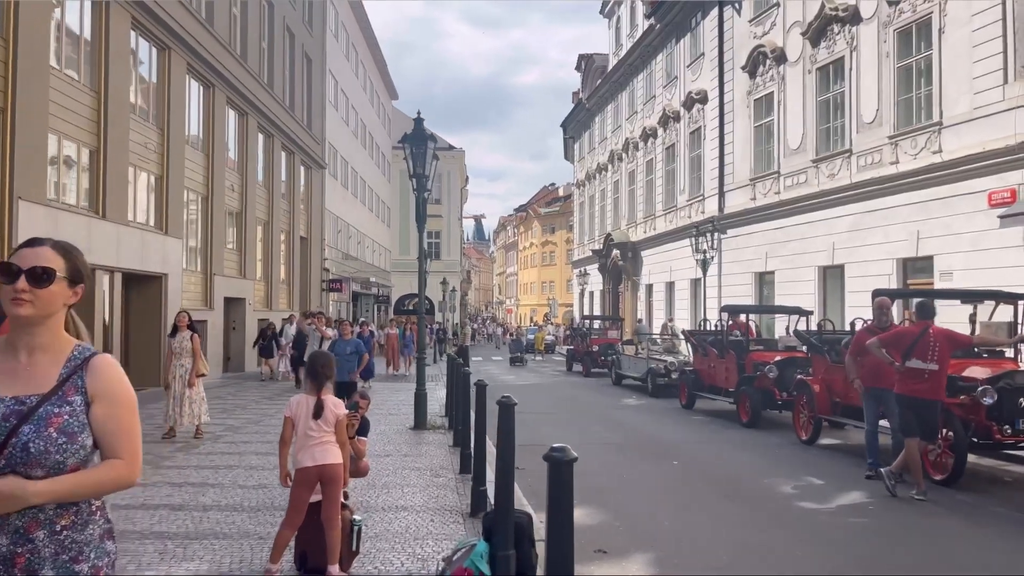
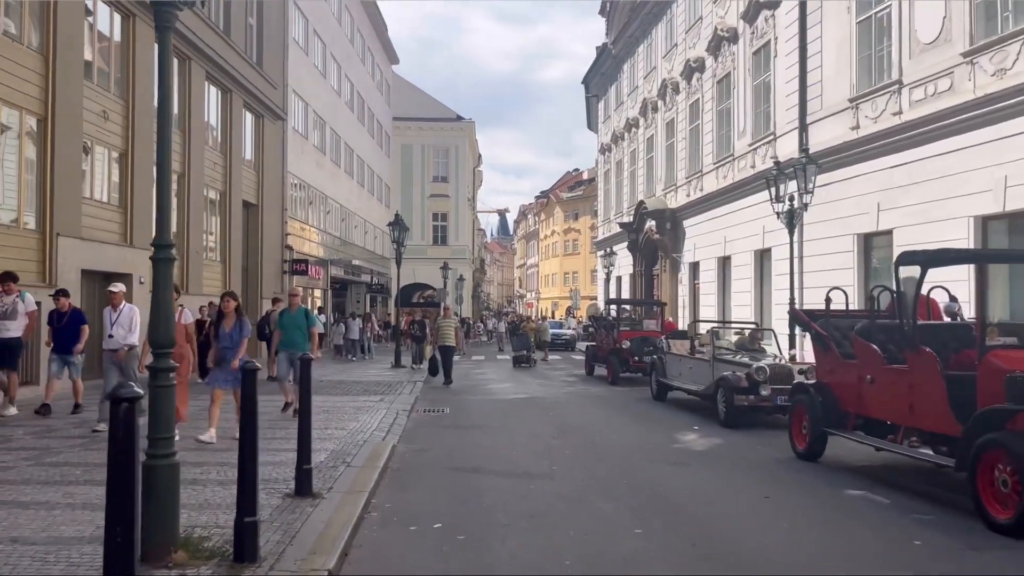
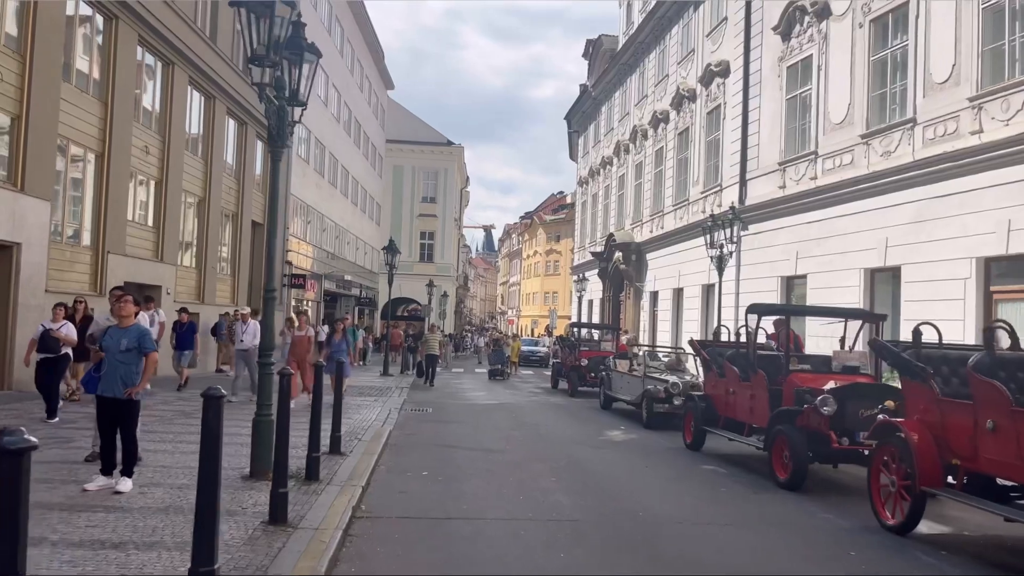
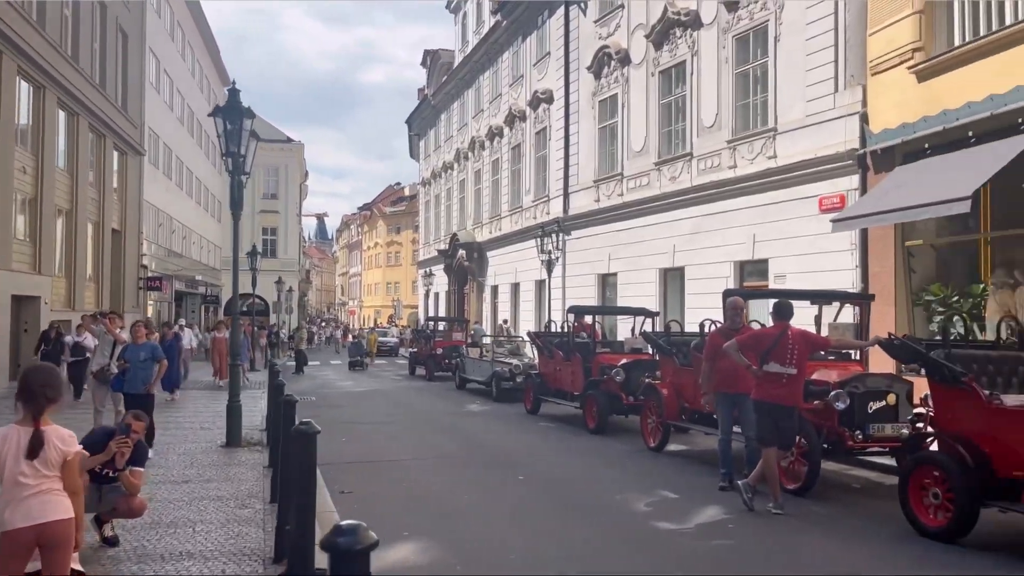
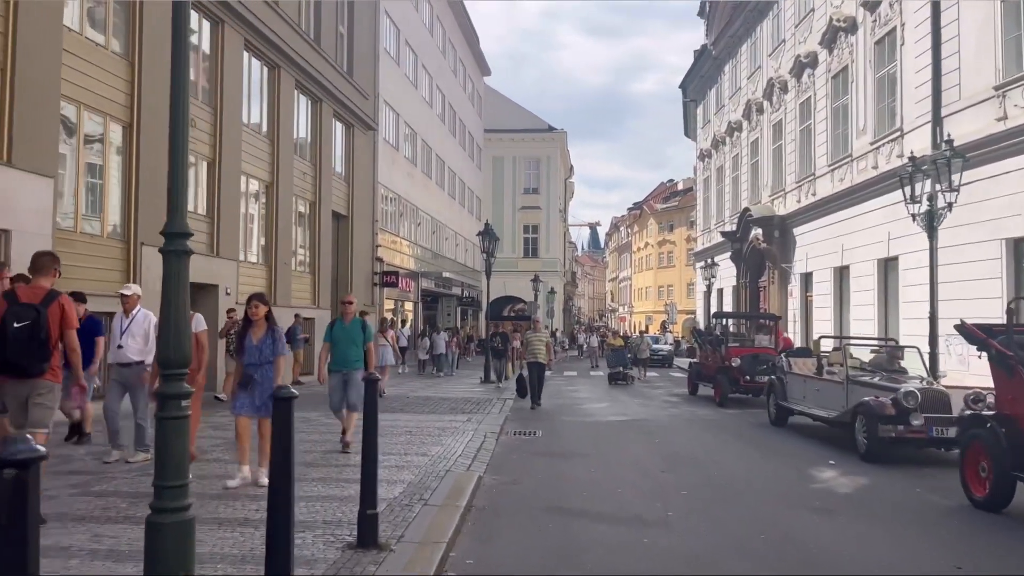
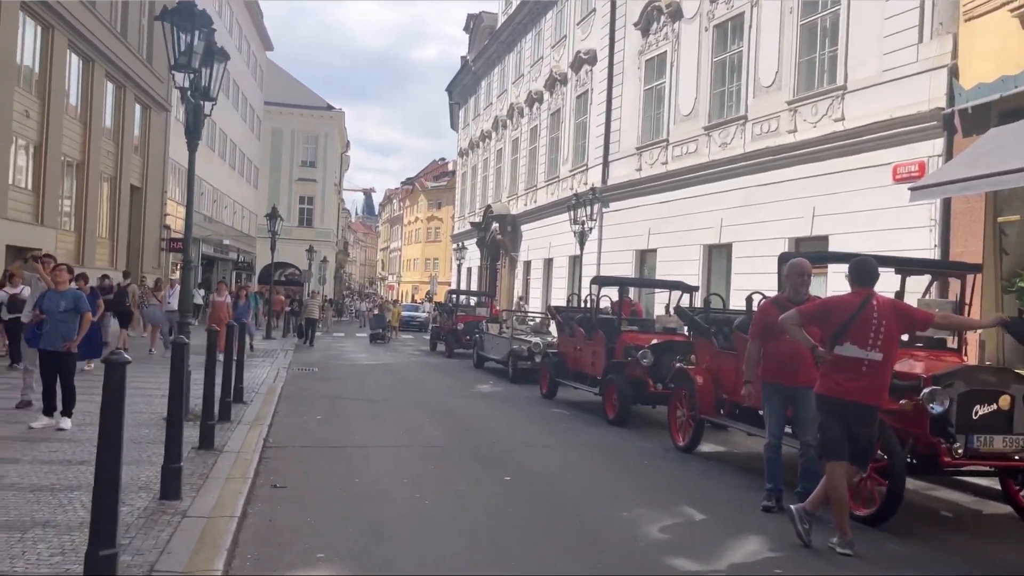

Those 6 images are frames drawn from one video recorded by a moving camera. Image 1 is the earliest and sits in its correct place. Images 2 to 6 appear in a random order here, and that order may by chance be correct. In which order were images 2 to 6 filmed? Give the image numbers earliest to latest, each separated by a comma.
4, 6, 3, 2, 5
